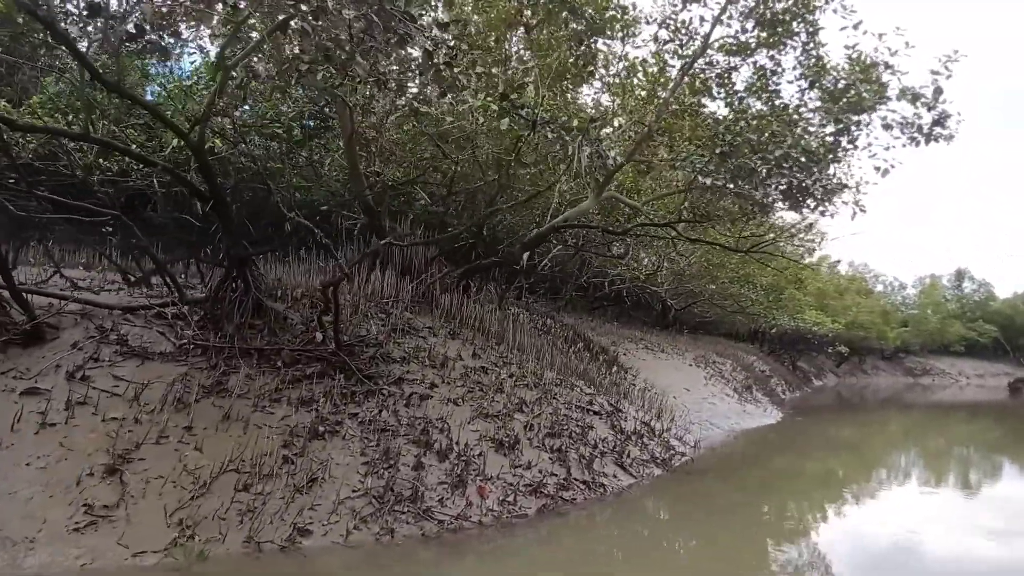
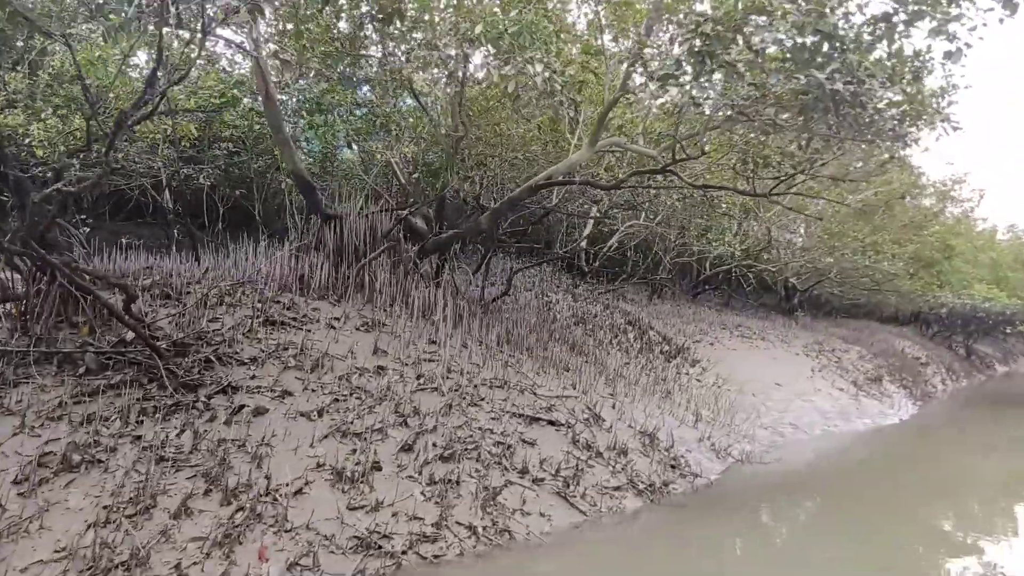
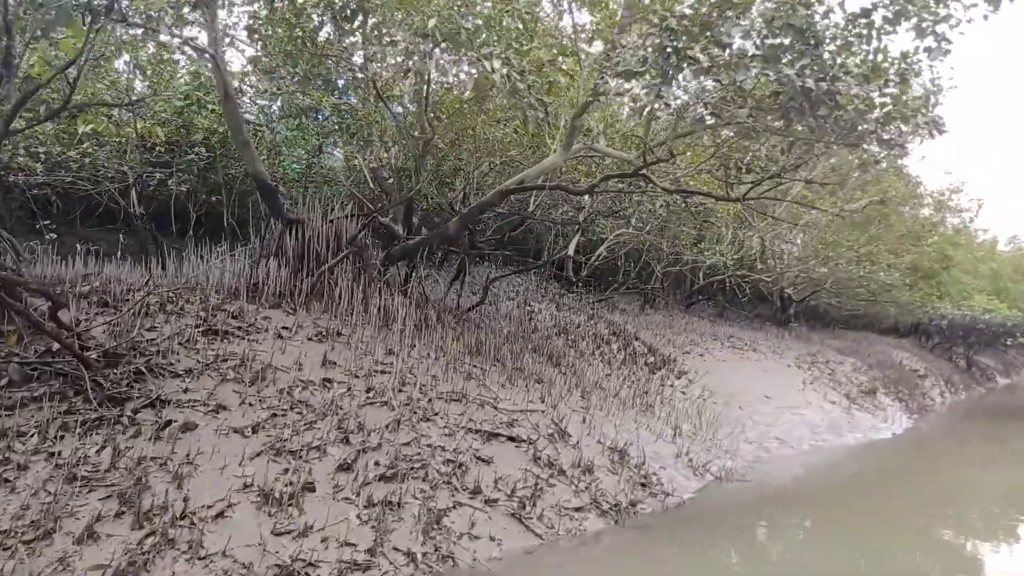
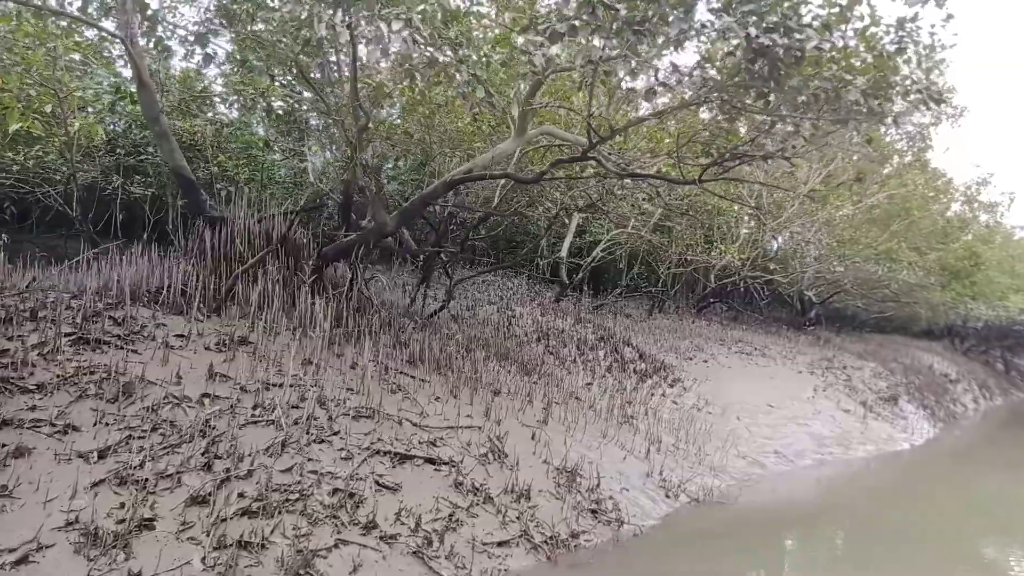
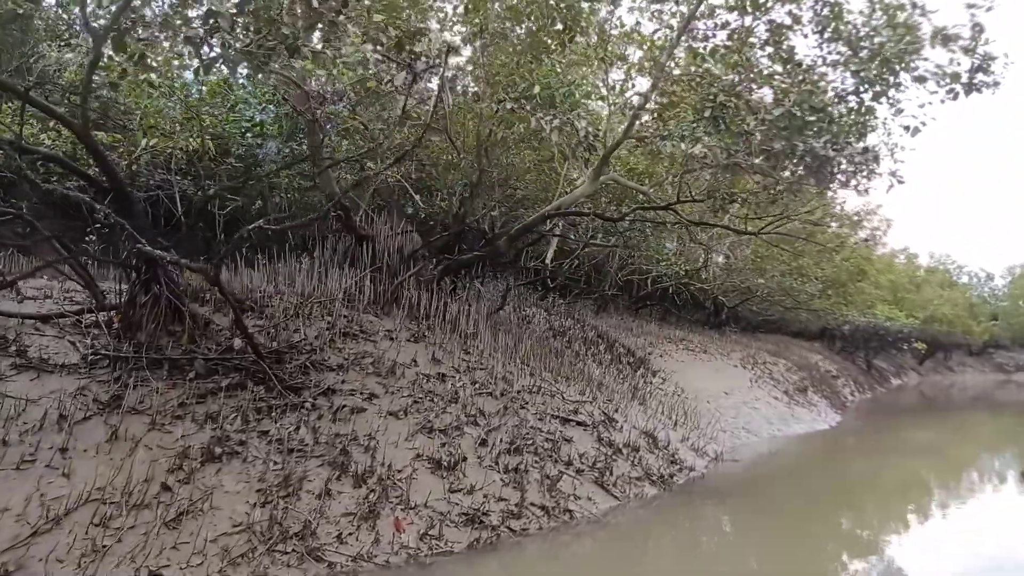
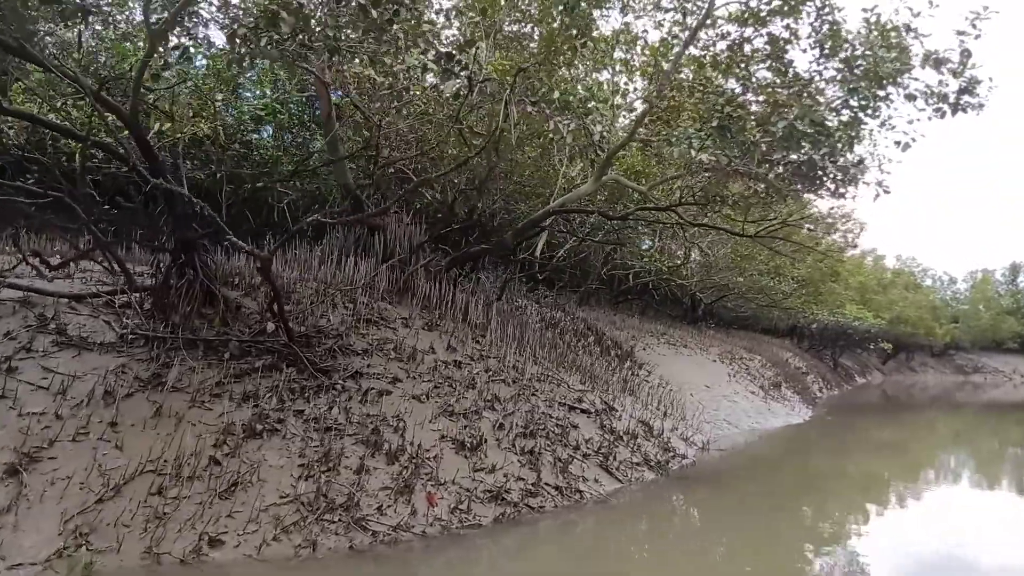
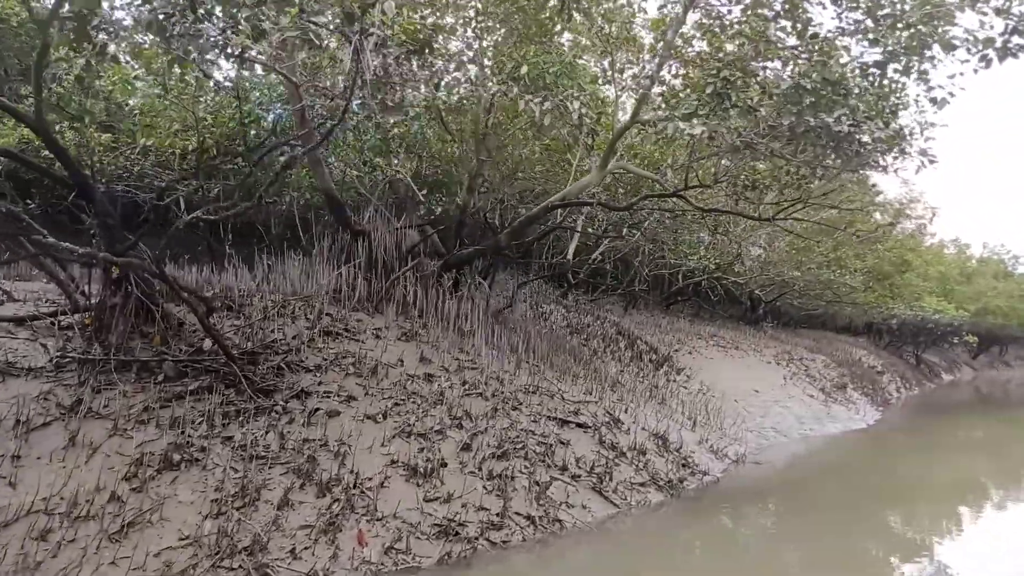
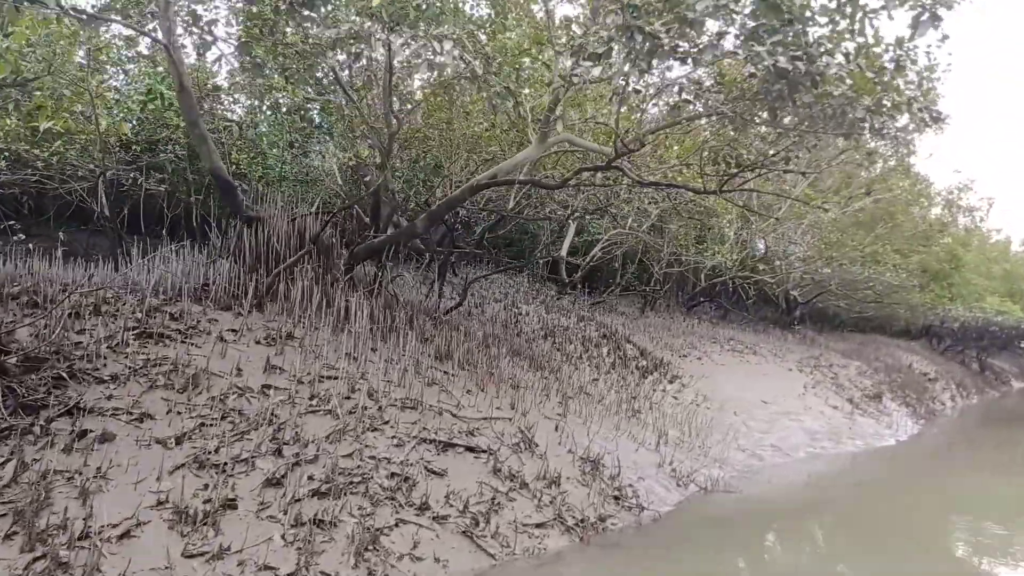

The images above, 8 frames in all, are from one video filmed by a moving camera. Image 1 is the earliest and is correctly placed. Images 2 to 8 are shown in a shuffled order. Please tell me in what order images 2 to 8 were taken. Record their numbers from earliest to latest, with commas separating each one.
6, 5, 7, 2, 3, 8, 4
